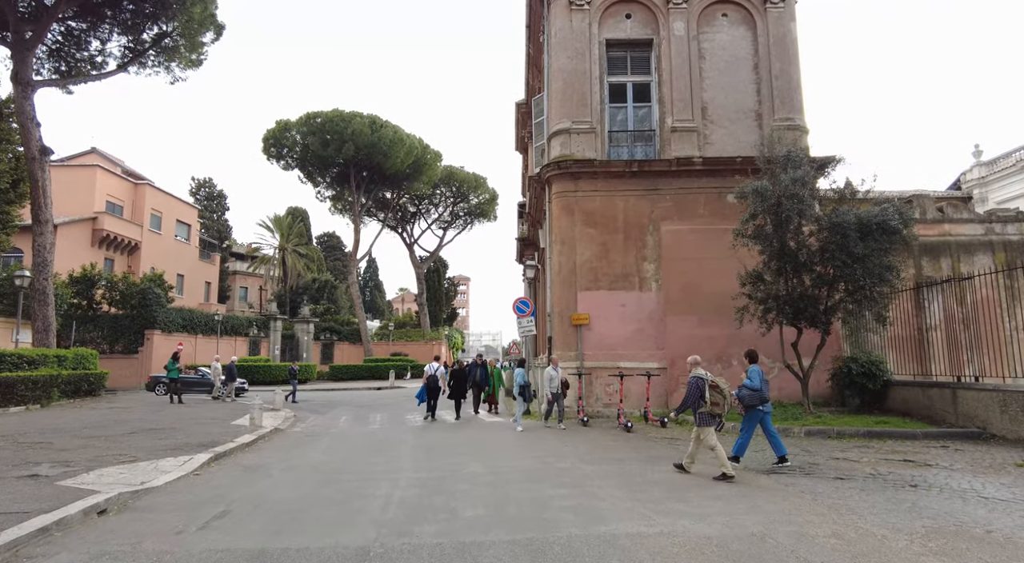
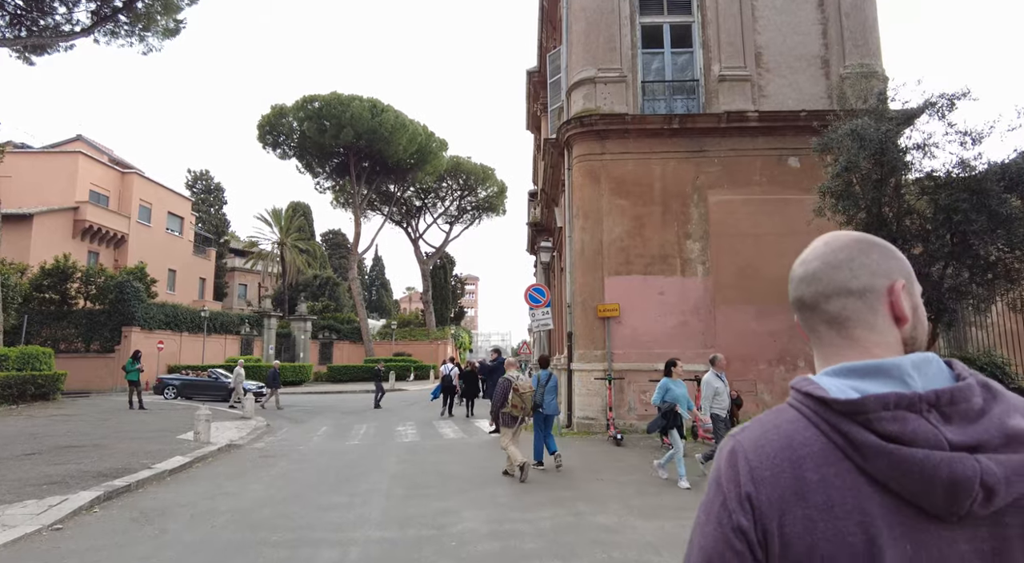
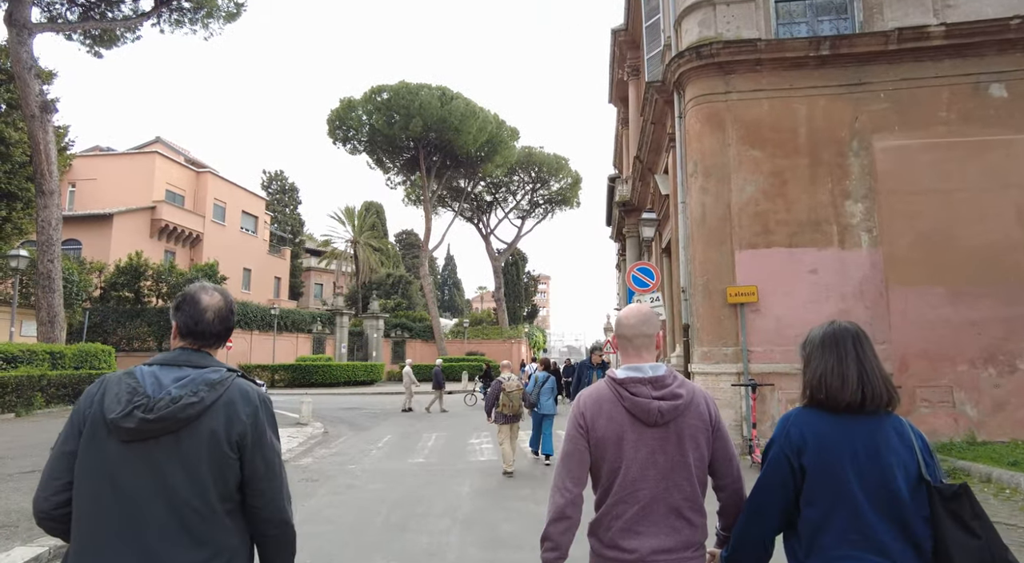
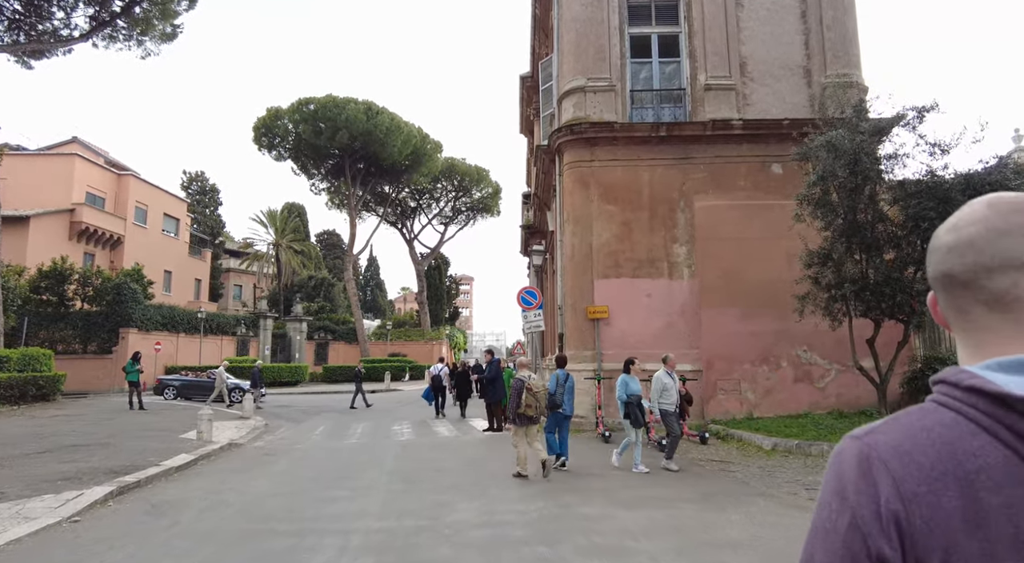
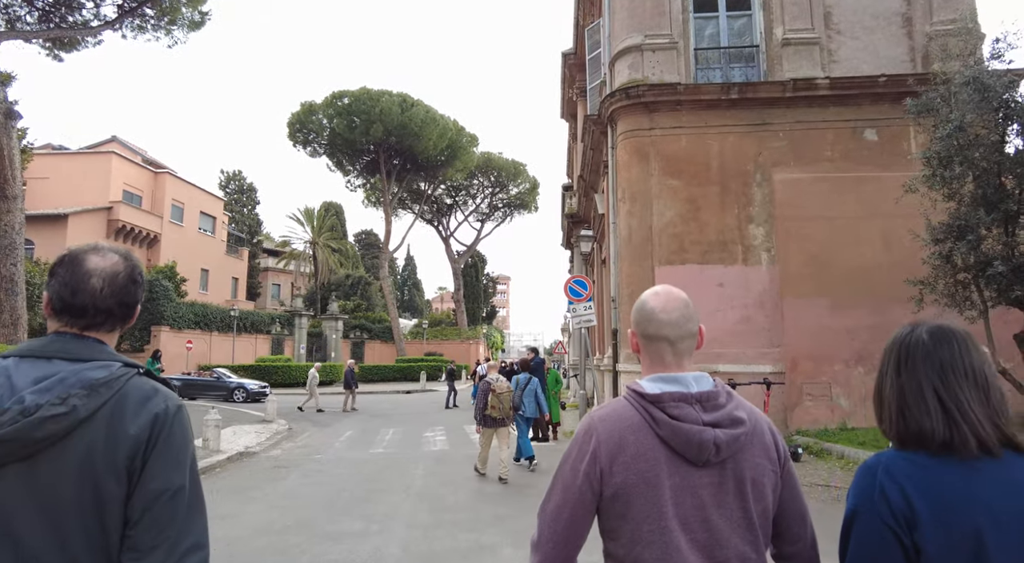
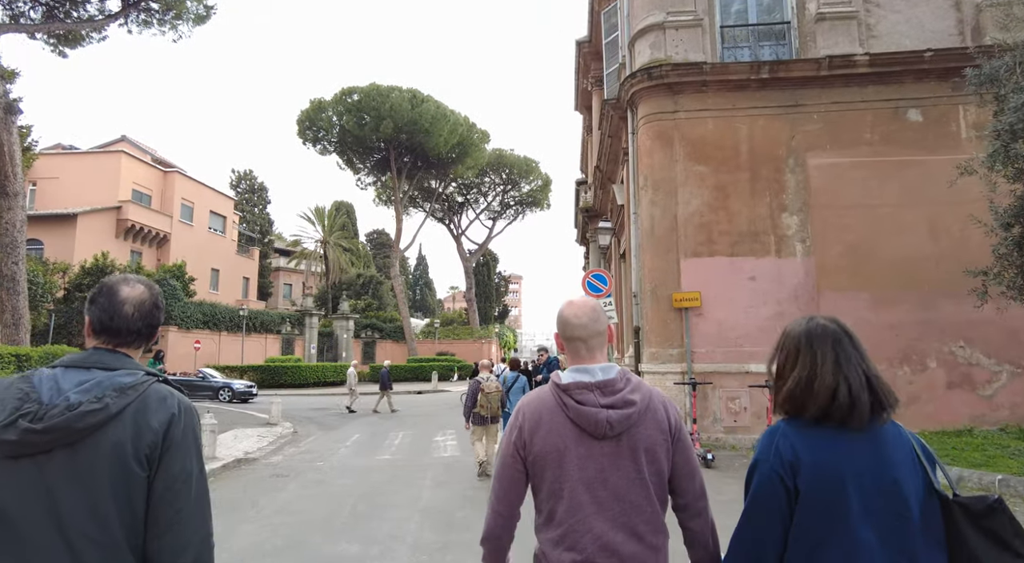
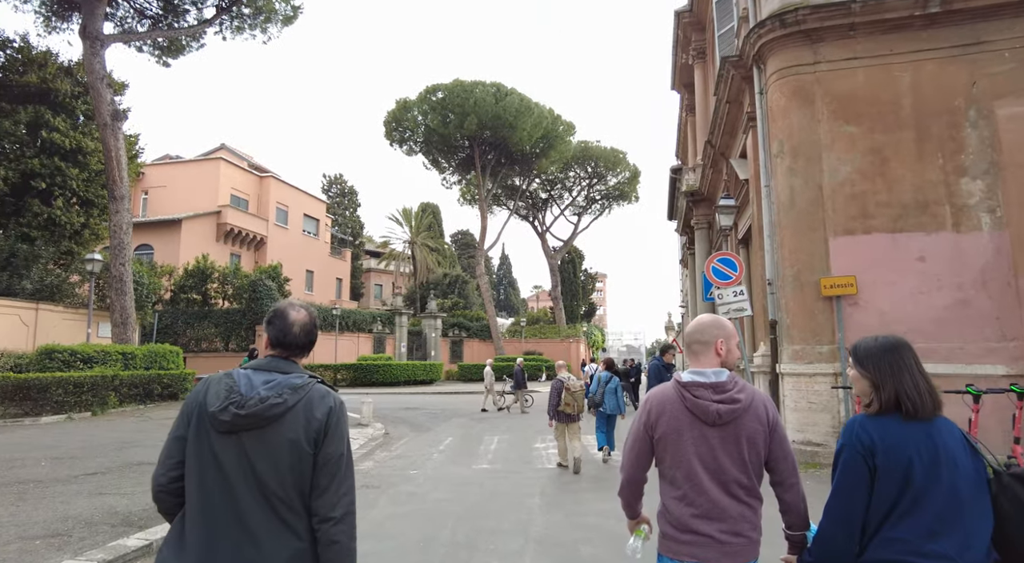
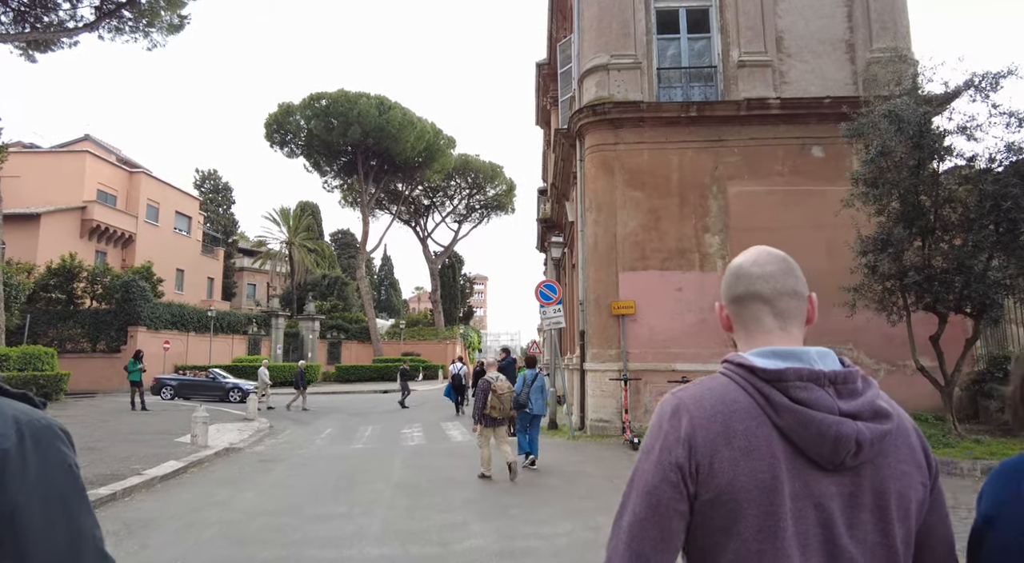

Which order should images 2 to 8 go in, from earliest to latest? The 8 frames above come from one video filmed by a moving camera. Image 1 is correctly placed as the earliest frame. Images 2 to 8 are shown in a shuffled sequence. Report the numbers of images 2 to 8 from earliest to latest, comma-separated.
4, 2, 8, 5, 6, 3, 7
